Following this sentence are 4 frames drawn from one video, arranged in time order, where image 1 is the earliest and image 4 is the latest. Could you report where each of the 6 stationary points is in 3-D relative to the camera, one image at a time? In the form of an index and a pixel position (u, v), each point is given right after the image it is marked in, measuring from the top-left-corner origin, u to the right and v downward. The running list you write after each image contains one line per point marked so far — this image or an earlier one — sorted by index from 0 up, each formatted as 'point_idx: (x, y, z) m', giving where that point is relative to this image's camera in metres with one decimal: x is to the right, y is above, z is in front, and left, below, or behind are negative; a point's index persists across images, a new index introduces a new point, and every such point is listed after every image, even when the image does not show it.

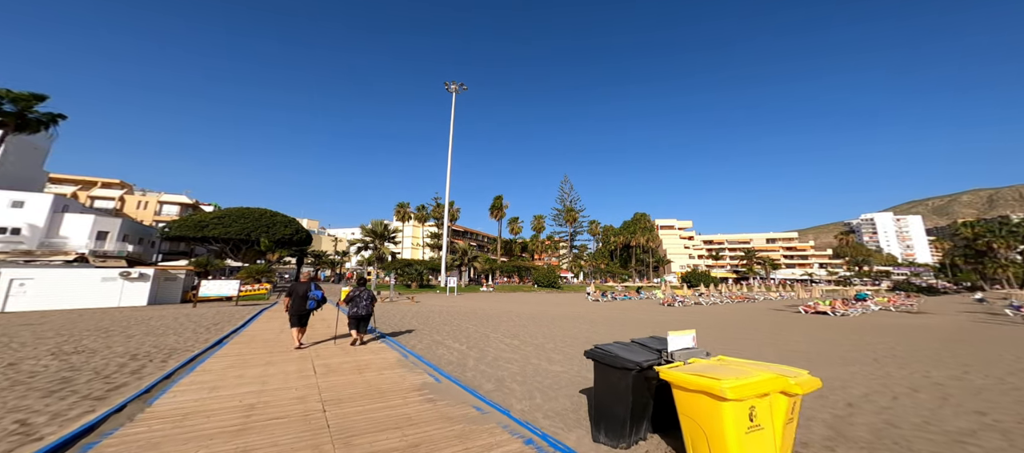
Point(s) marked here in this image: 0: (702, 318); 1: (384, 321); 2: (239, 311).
0: (+9.8, -4.7, +18.7) m
1: (-6.8, -5.0, +19.1) m
2: (-13.4, -4.2, +17.8) m
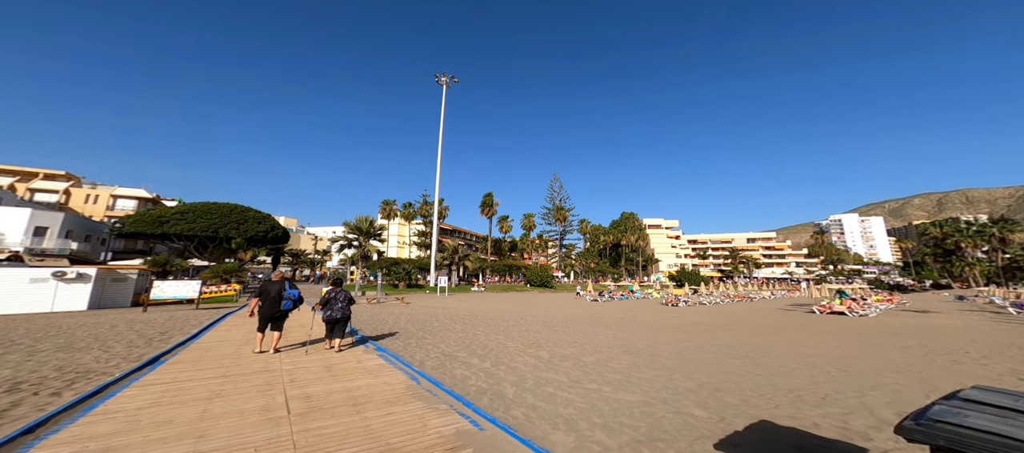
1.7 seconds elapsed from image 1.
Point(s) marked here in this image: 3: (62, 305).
0: (+9.8, -4.4, +17.5) m
1: (-6.8, -4.6, +16.9) m
2: (-13.3, -3.8, +15.2) m
3: (-23.8, -4.2, +19.2) m
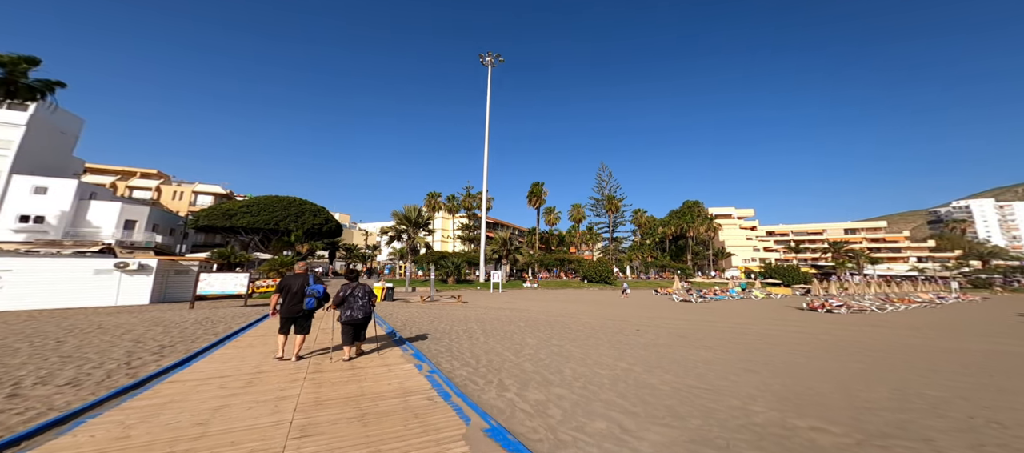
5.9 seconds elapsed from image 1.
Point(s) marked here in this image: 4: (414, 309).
0: (+13.9, -3.4, +11.1) m
1: (-2.7, -3.8, +13.0) m
2: (-9.3, -3.0, +12.2) m
3: (-19.2, -3.6, +17.7) m
4: (-5.0, -4.3, +18.8) m
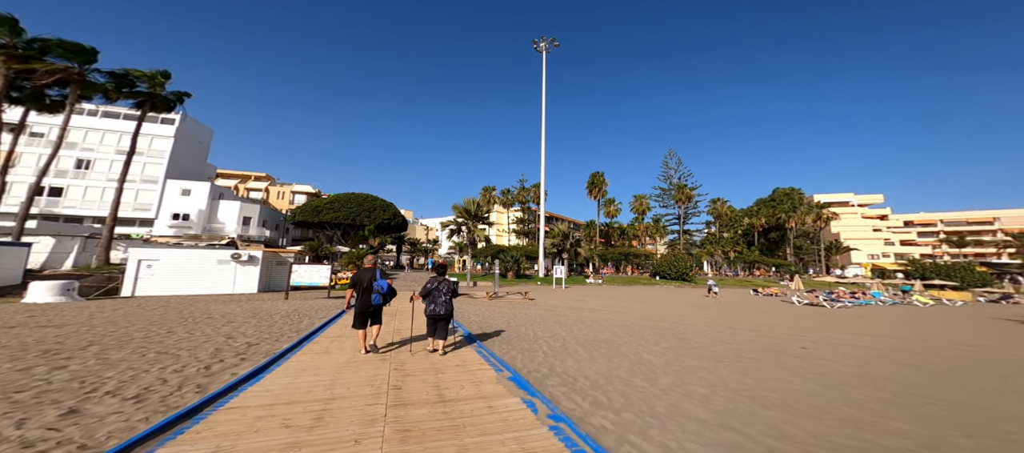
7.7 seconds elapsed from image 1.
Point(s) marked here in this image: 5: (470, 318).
0: (+16.6, -2.9, +5.9) m
1: (+0.8, -3.4, +11.1) m
2: (-5.9, -2.7, +11.8) m
3: (-14.4, -3.2, +19.1) m
4: (-0.3, -3.8, +17.3) m
5: (-0.9, -3.4, +13.3) m
